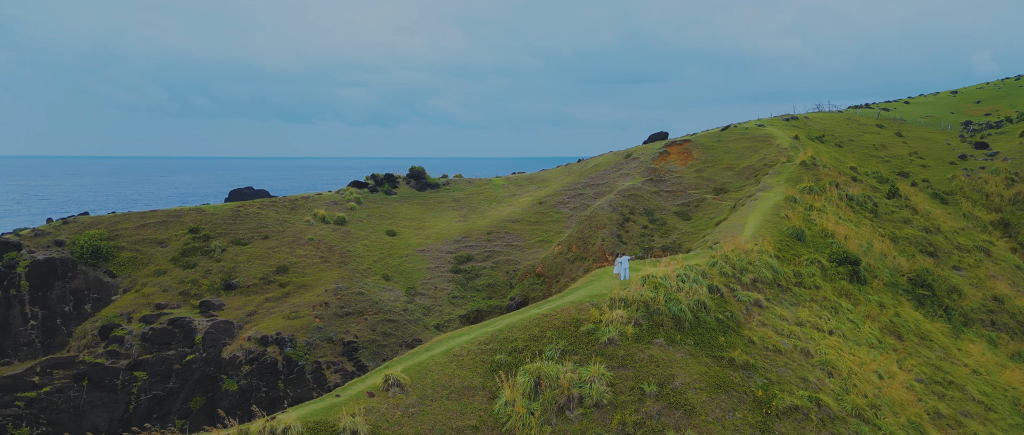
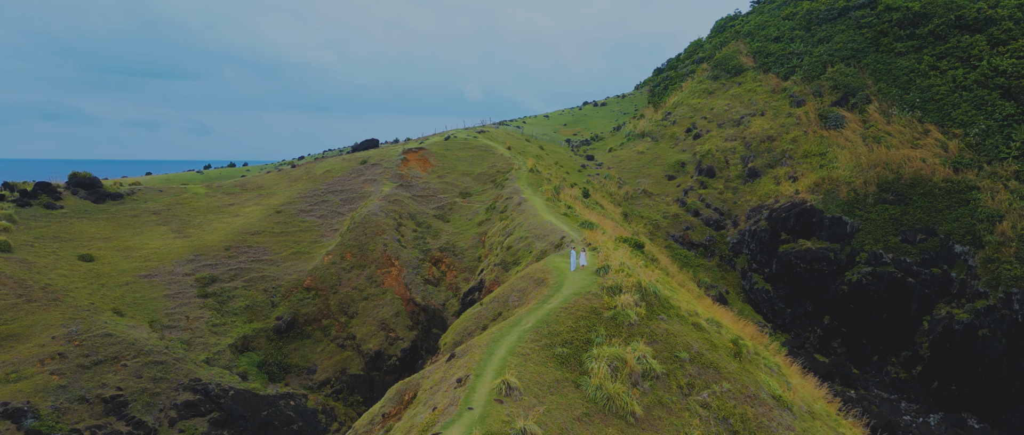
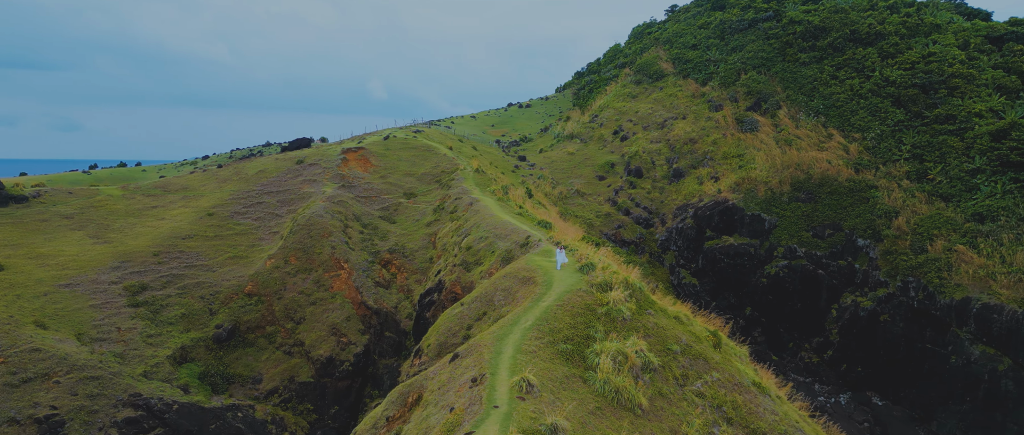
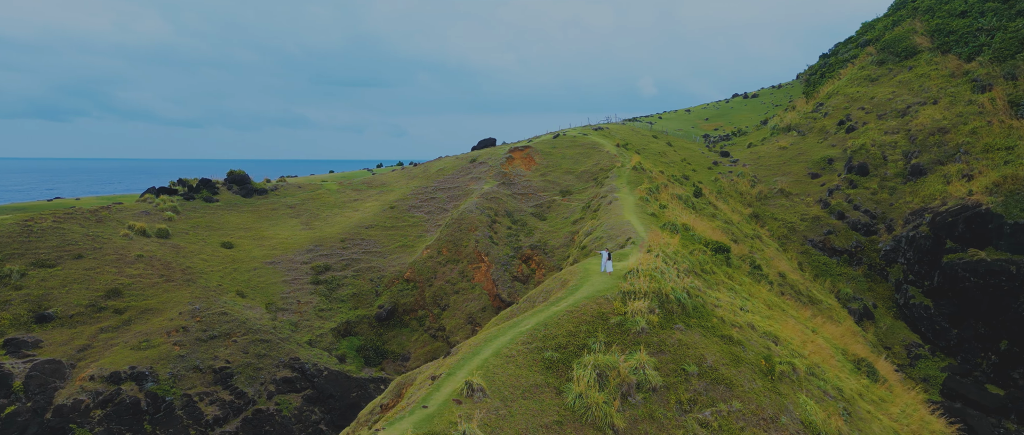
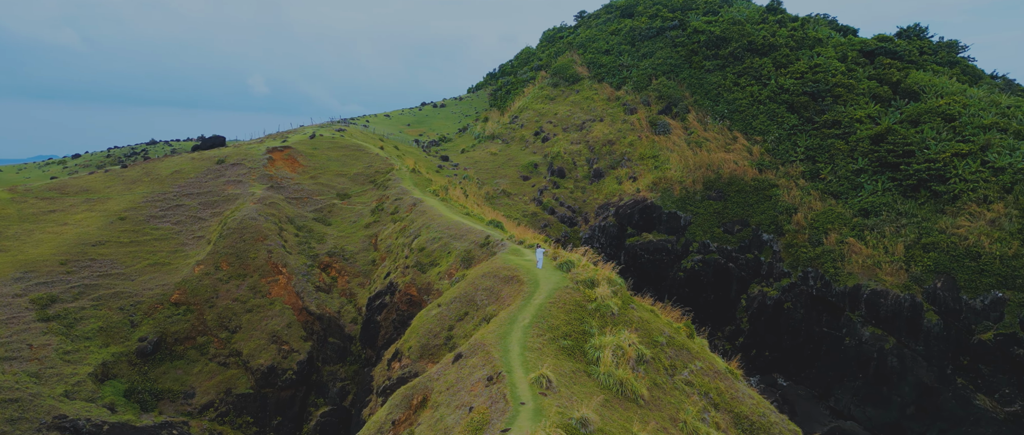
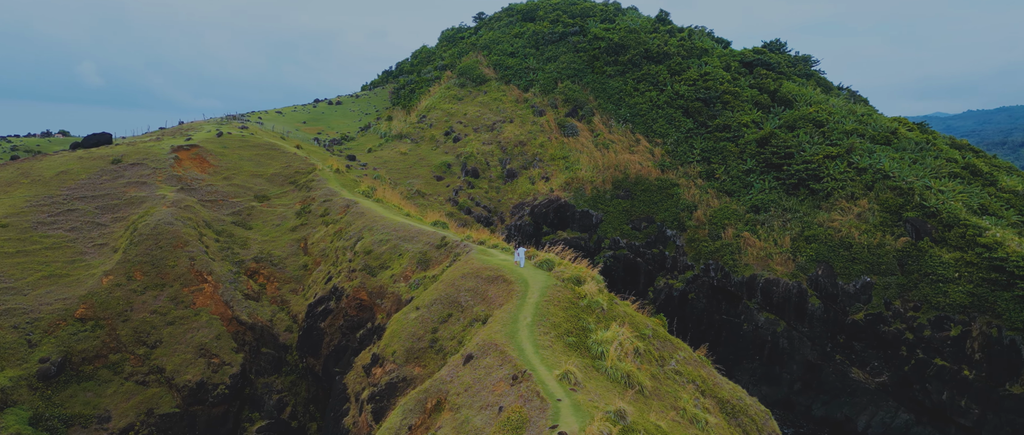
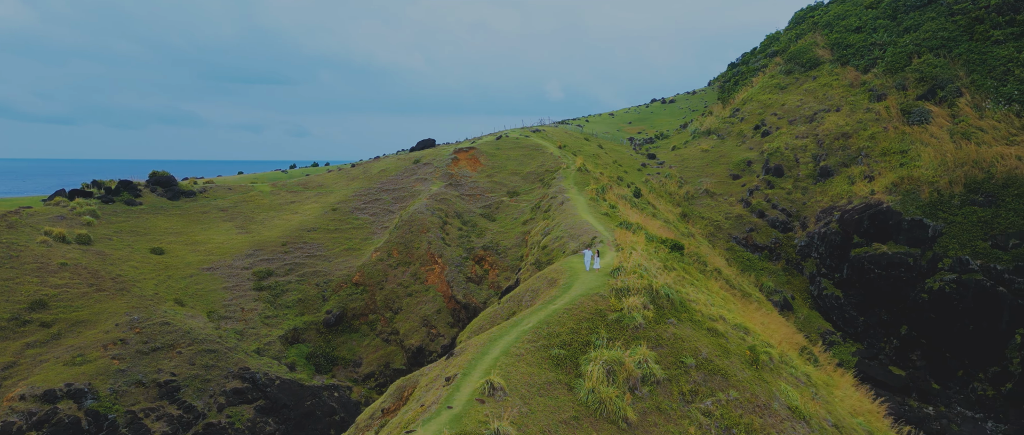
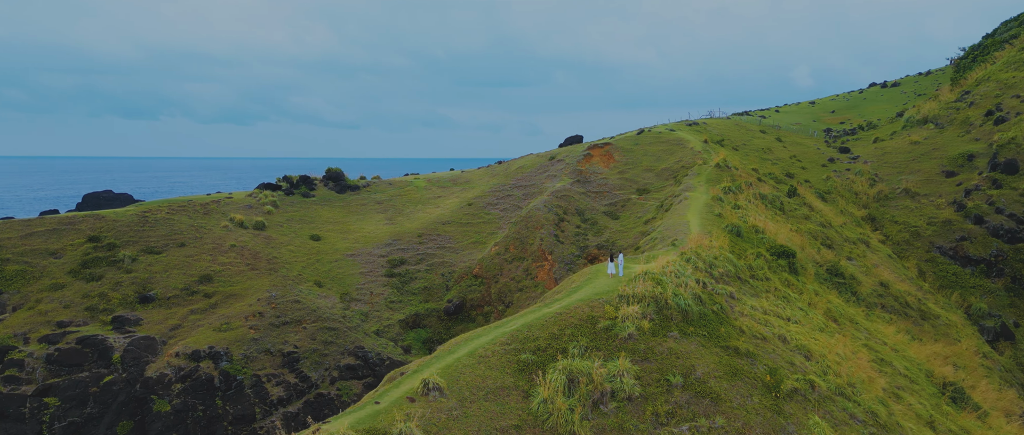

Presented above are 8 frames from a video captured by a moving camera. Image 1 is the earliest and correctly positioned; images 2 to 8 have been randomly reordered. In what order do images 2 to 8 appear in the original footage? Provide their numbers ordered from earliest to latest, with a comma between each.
8, 4, 7, 2, 3, 5, 6
